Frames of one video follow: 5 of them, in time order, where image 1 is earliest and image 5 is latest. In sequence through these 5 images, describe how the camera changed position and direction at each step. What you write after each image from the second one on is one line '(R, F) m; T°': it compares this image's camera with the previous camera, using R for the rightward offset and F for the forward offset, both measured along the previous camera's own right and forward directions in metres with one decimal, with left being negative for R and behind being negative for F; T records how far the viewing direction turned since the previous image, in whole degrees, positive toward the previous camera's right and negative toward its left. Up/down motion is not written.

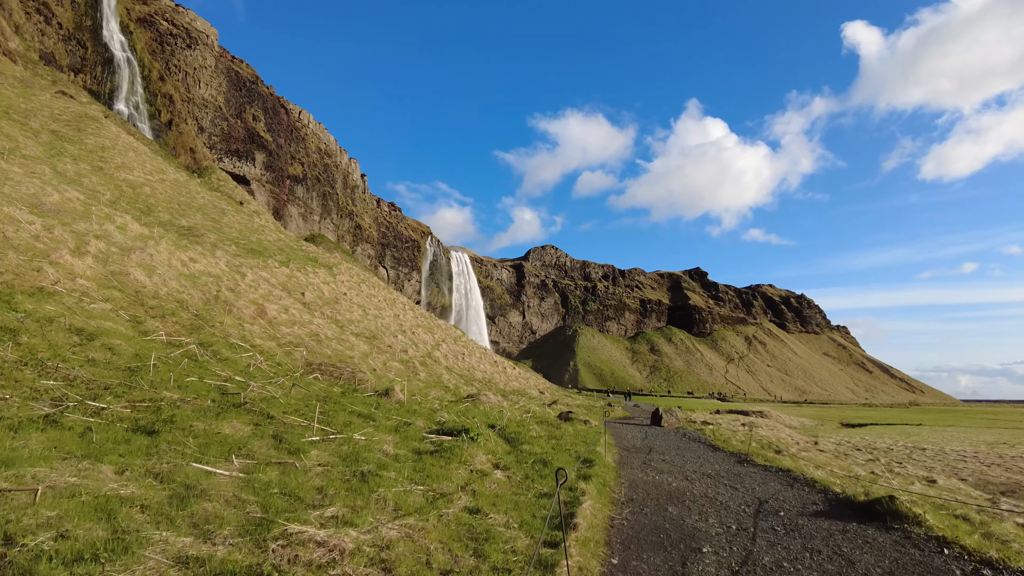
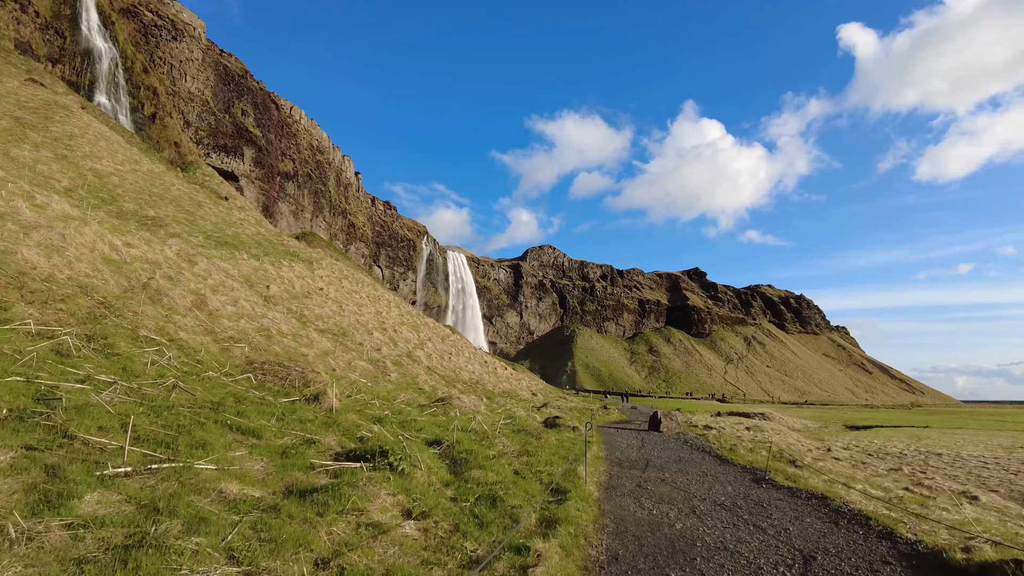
(+0.7, +3.2) m; 0°
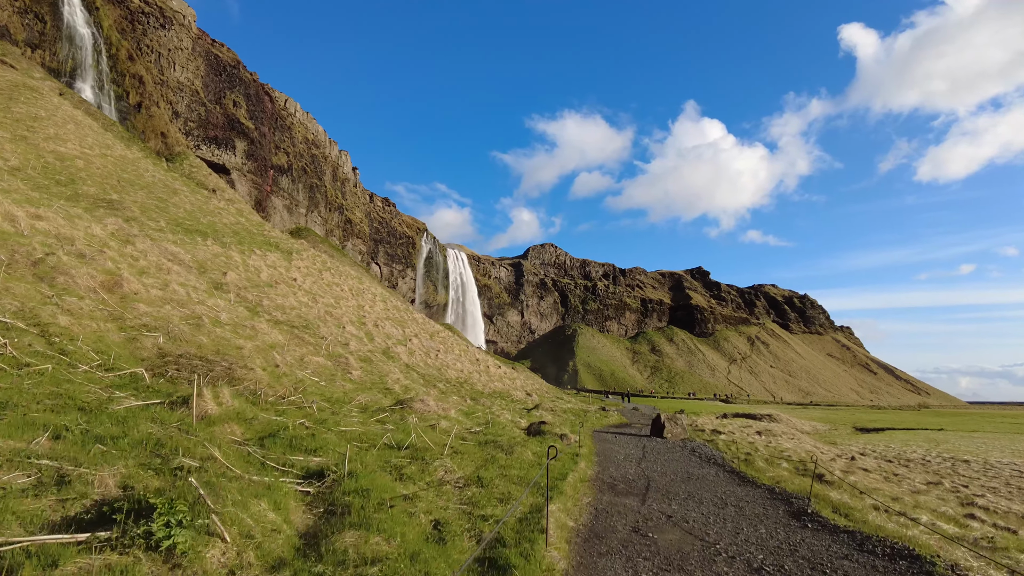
(+0.8, +3.7) m; 0°
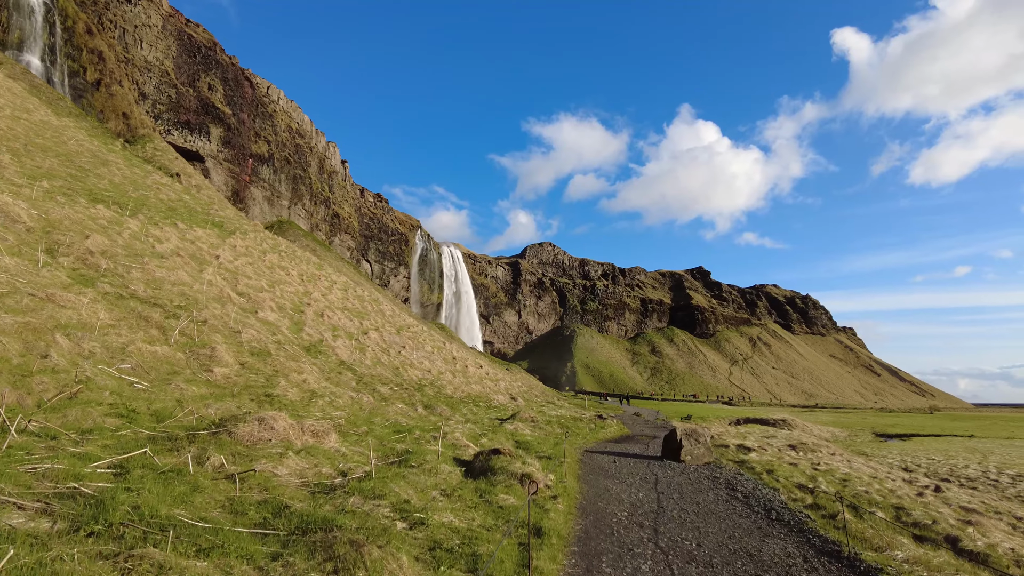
(+1.3, +8.1) m; 0°
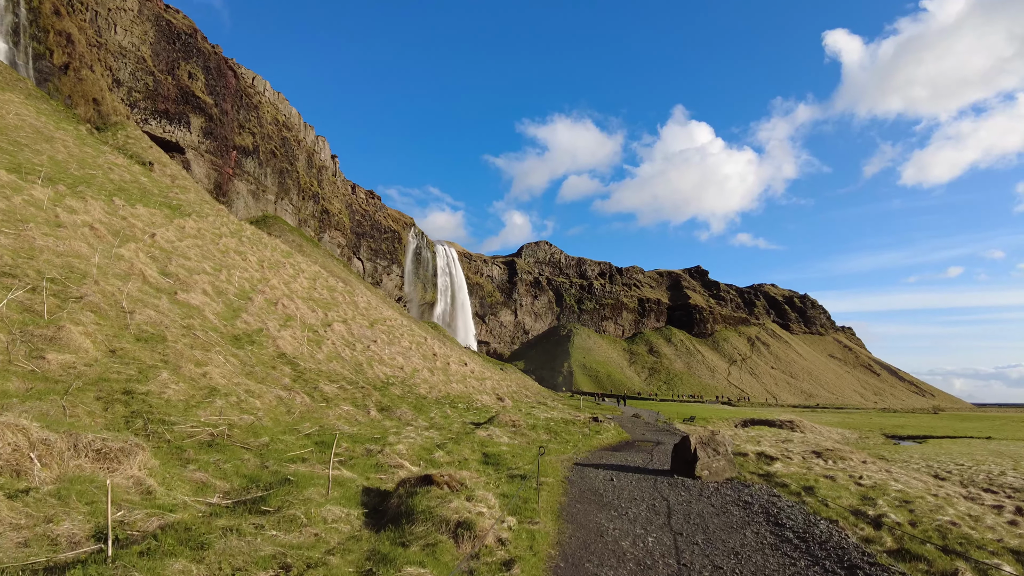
(+0.7, +4.6) m; 0°
